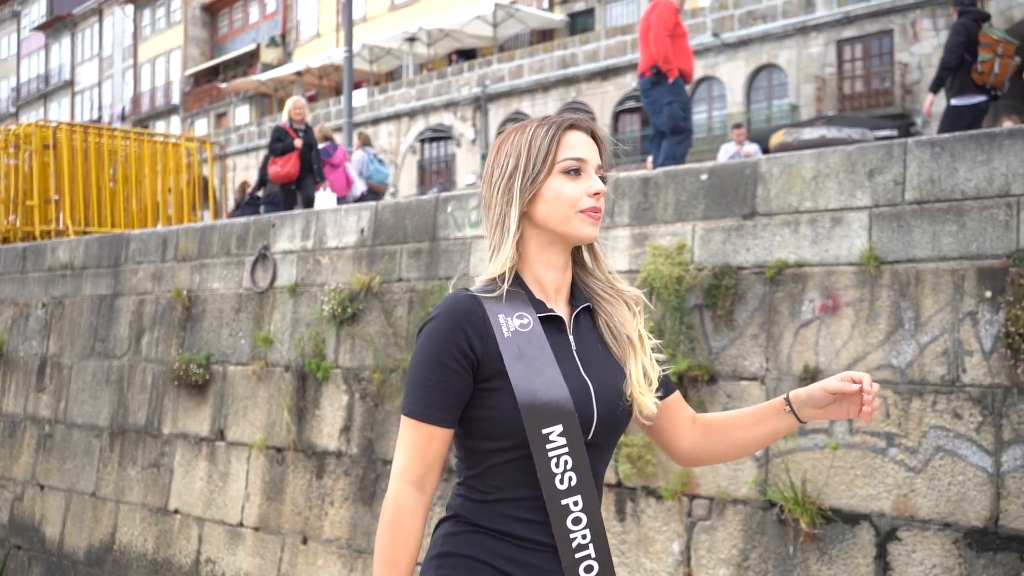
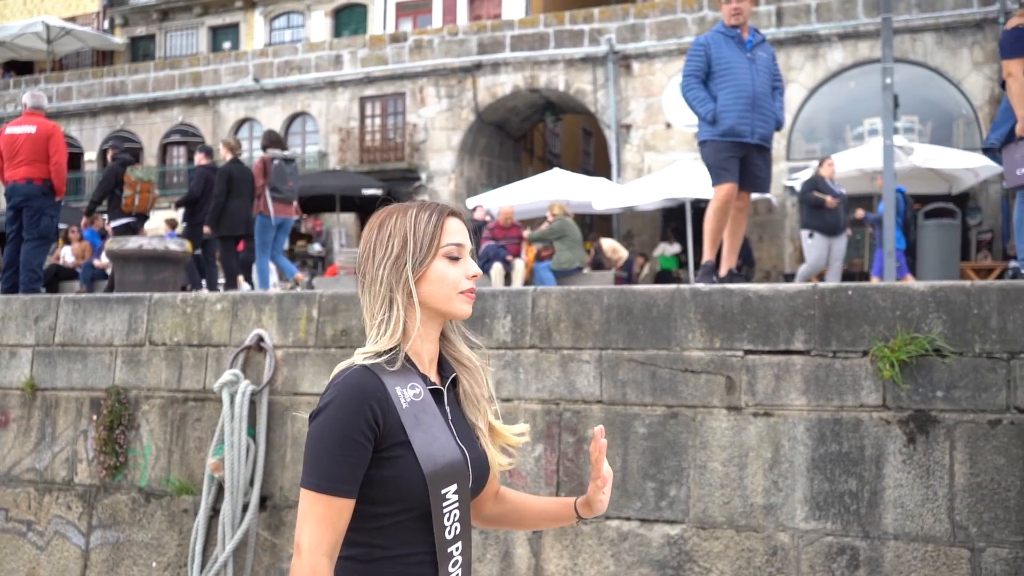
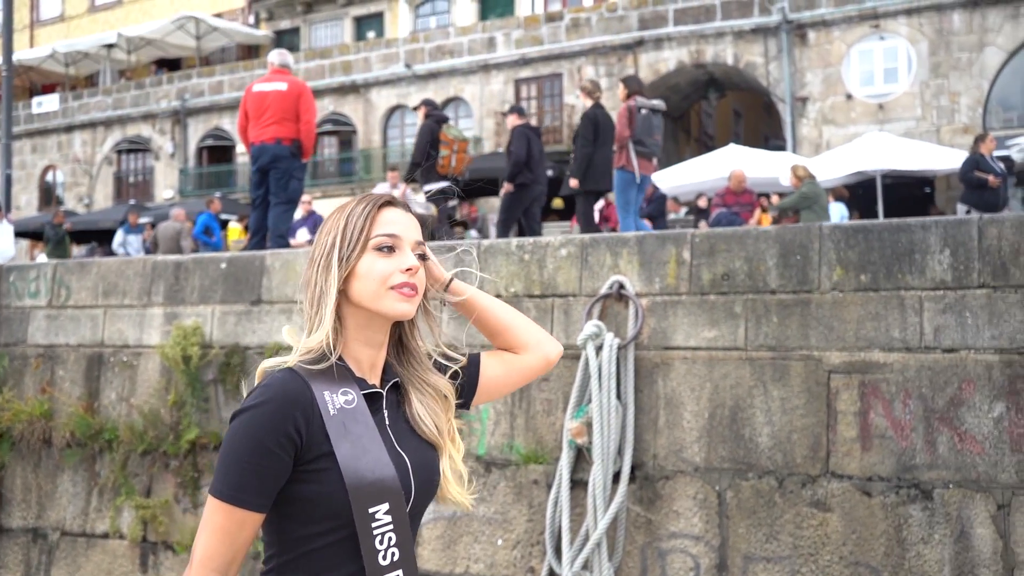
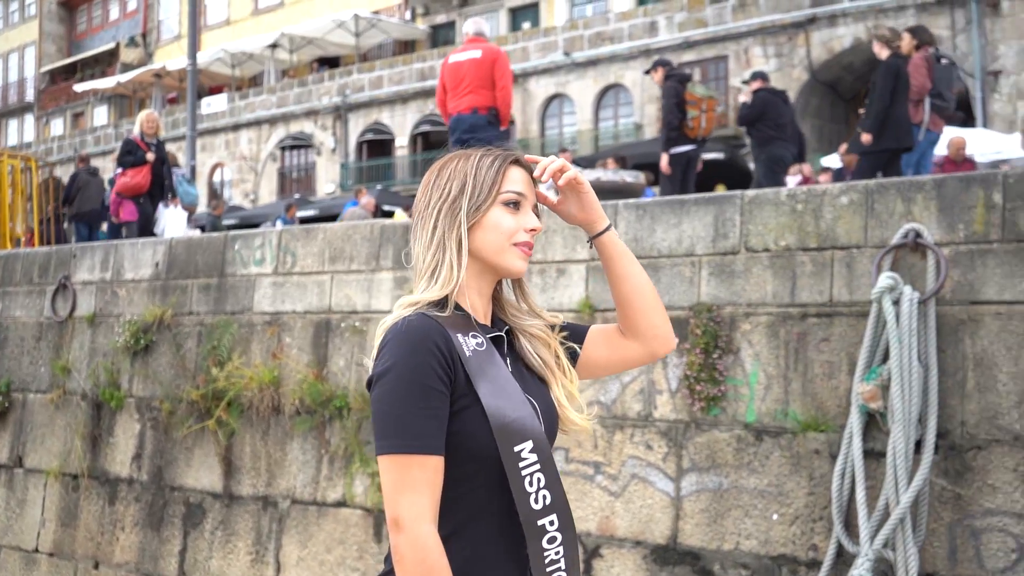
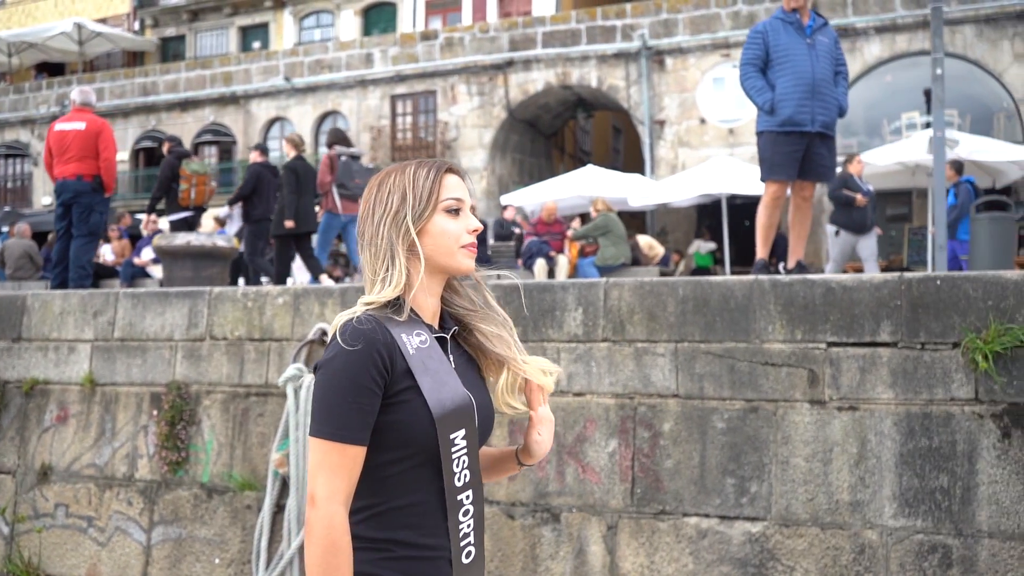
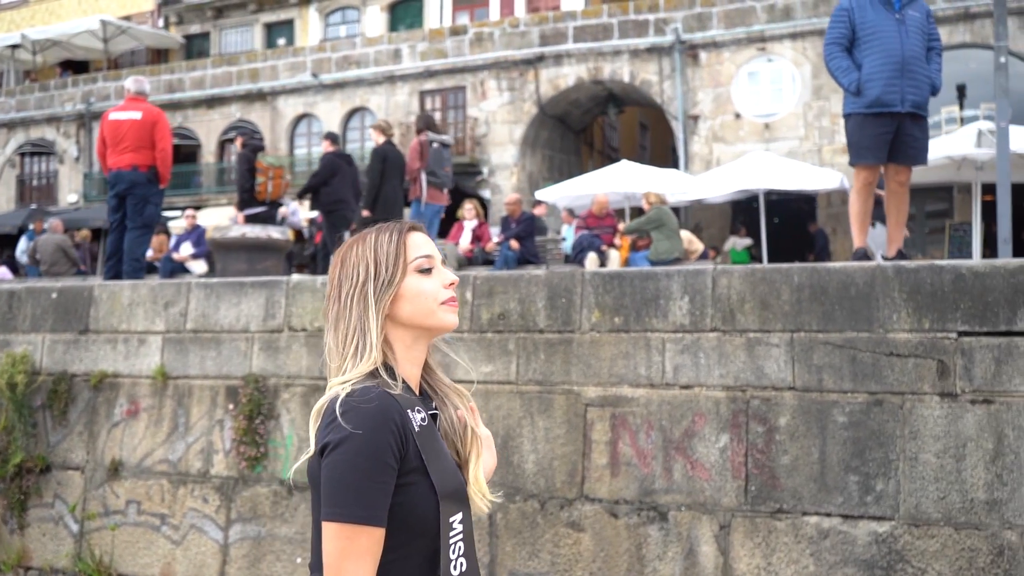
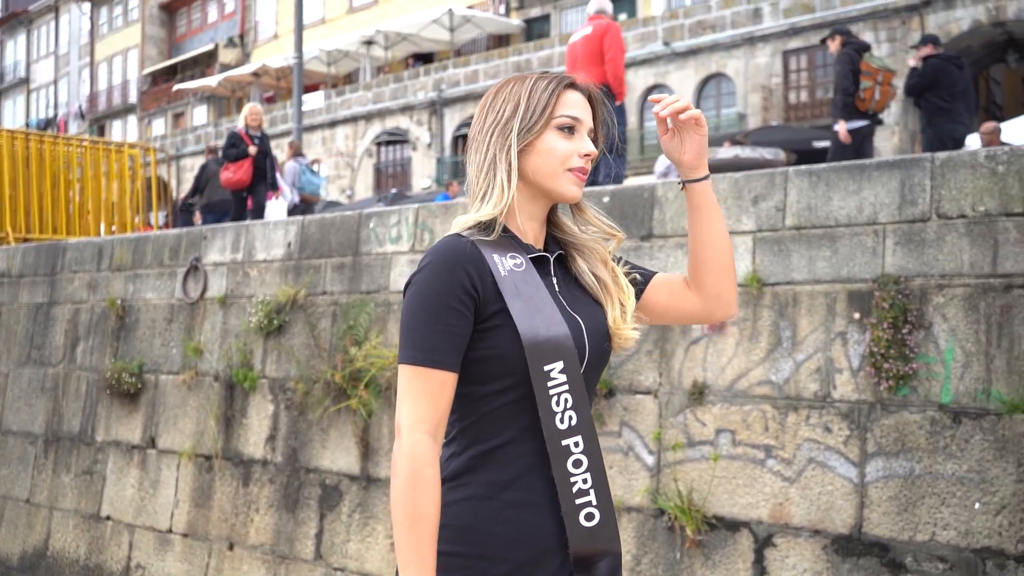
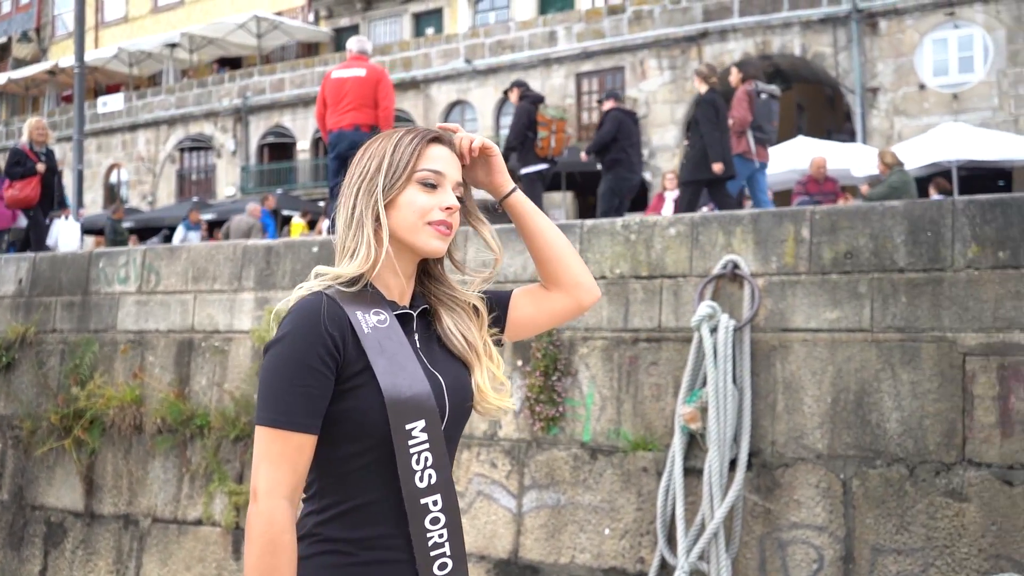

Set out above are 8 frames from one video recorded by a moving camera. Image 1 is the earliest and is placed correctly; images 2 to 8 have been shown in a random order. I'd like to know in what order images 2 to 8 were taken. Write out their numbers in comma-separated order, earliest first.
7, 4, 8, 3, 6, 5, 2
